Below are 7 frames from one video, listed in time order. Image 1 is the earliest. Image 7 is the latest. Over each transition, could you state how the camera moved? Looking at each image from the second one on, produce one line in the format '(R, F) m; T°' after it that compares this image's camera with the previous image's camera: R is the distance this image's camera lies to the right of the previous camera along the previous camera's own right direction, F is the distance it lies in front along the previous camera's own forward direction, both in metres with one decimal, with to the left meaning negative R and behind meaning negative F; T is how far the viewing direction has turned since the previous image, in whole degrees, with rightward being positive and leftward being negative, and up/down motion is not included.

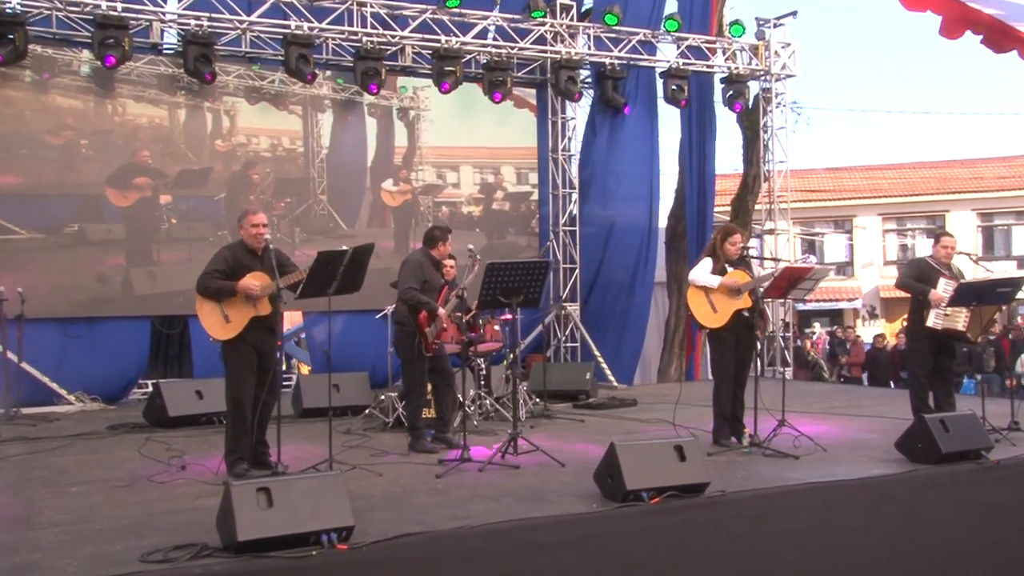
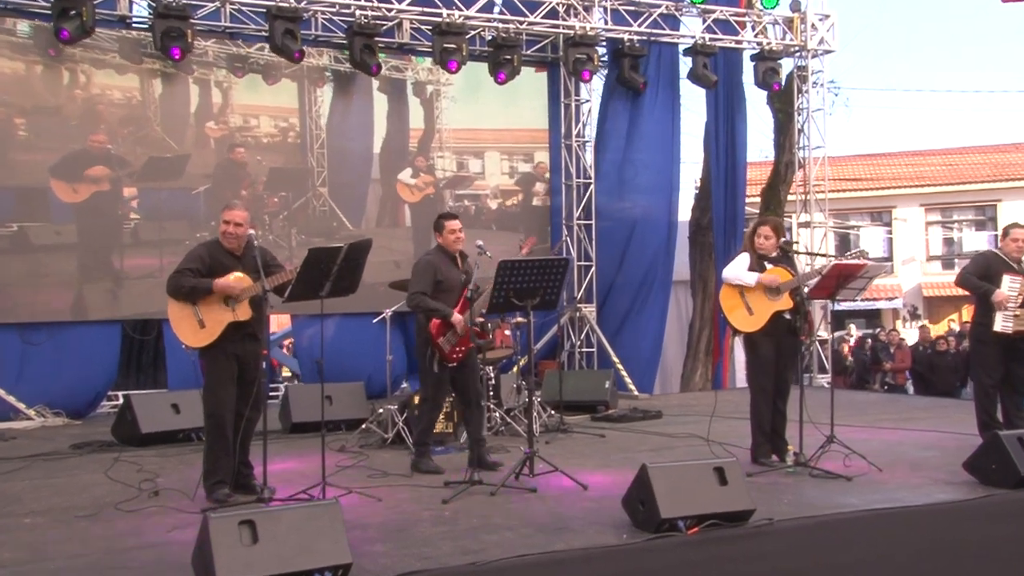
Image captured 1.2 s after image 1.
(-0.1, +0.8) m; +1°
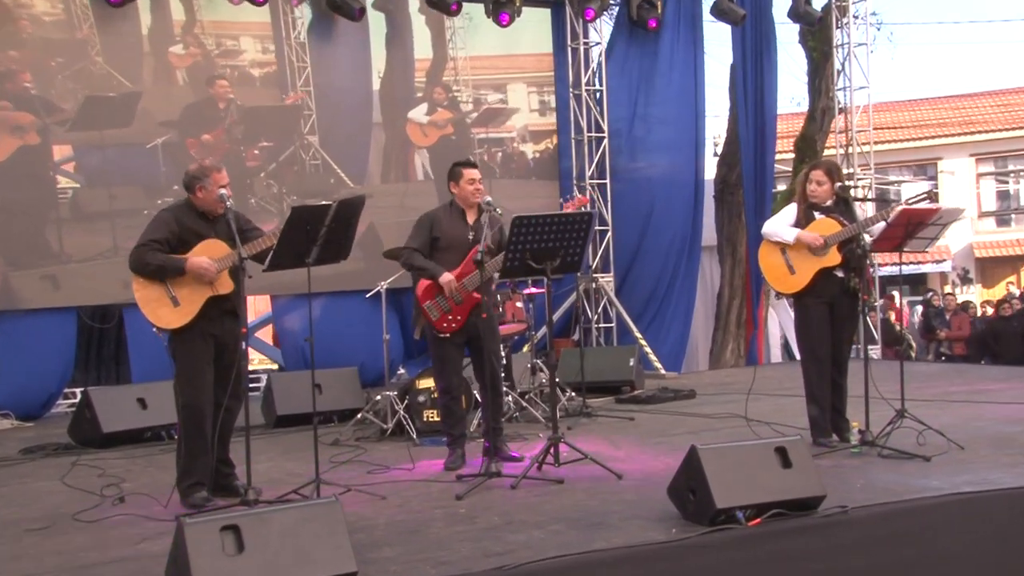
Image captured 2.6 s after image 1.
(-0.2, +0.8) m; +1°
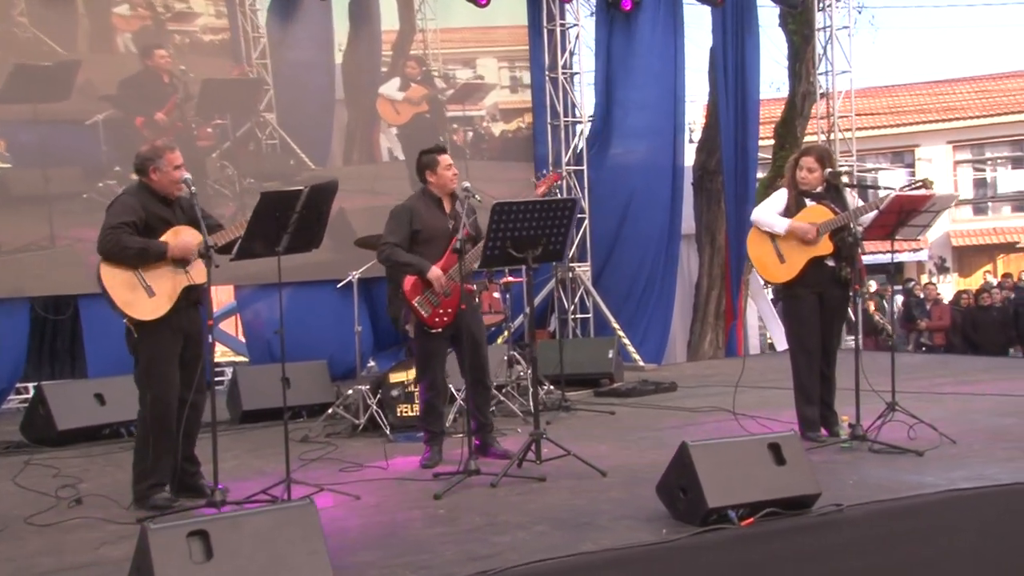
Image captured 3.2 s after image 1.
(-0.1, +0.2) m; +2°
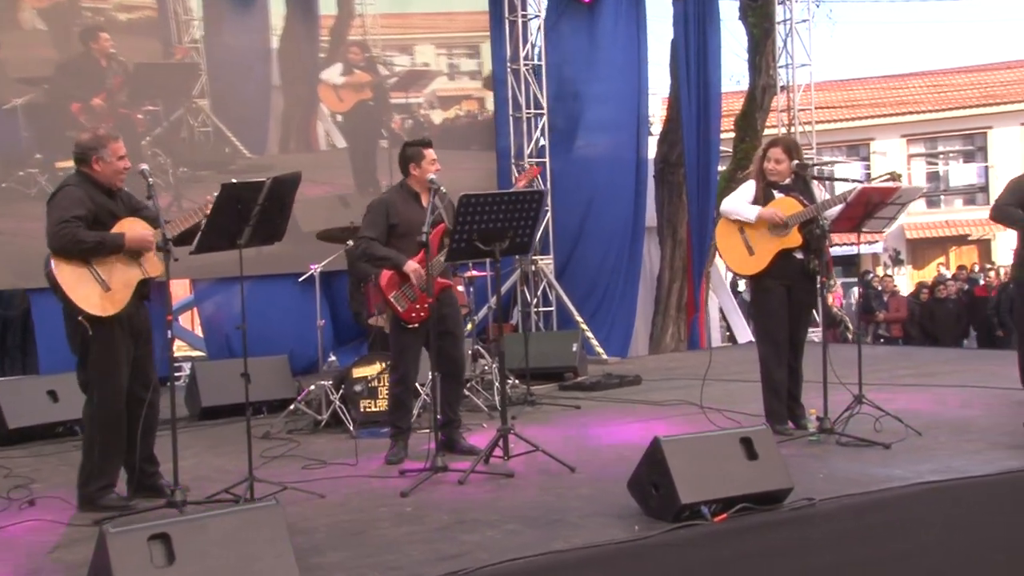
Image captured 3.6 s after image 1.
(-0.1, +0.1) m; +3°
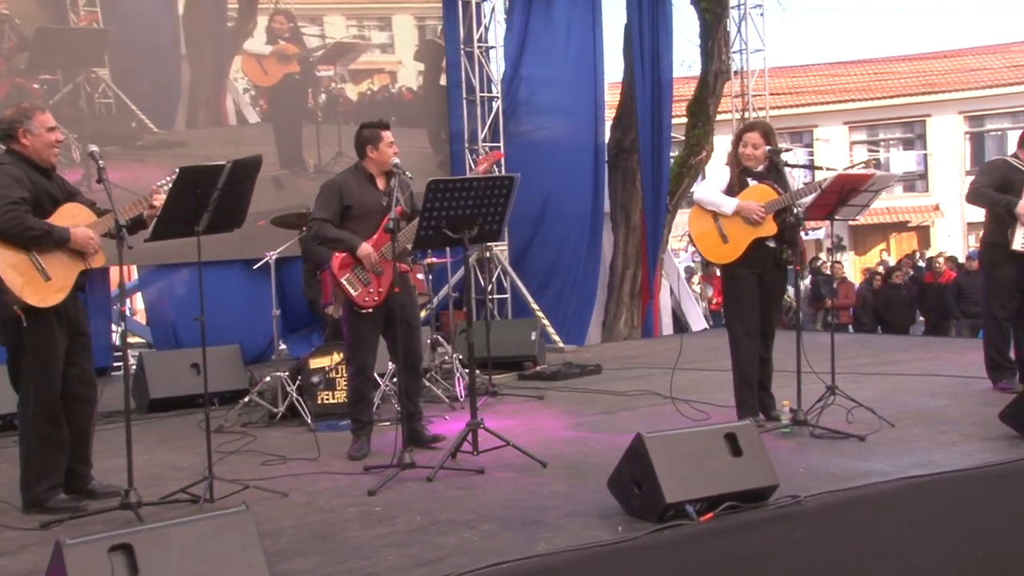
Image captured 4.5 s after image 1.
(-0.3, +0.2) m; +5°
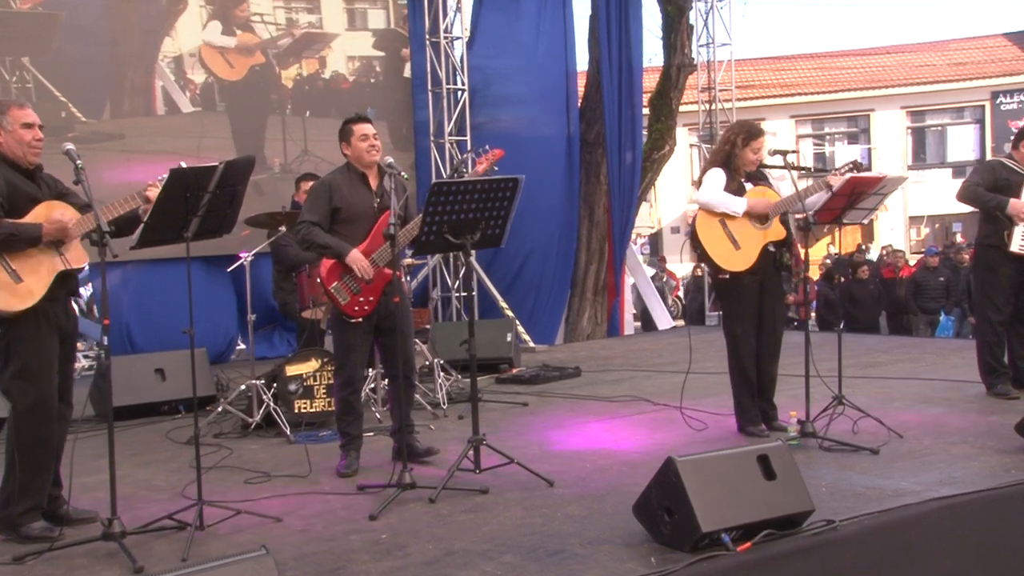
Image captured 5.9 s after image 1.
(-0.7, +0.4) m; +8°
